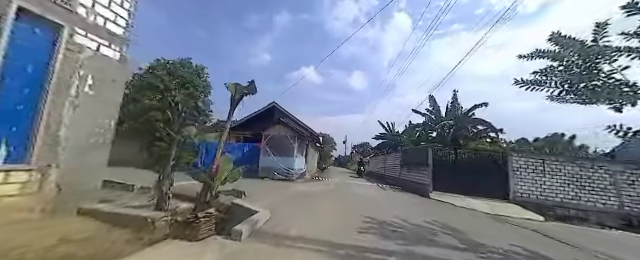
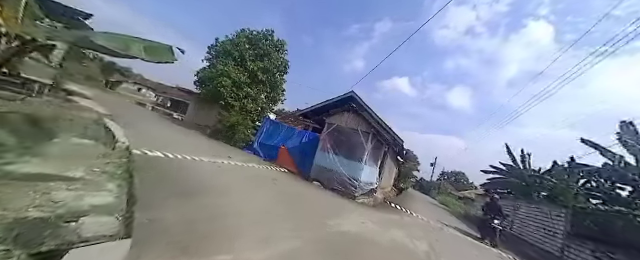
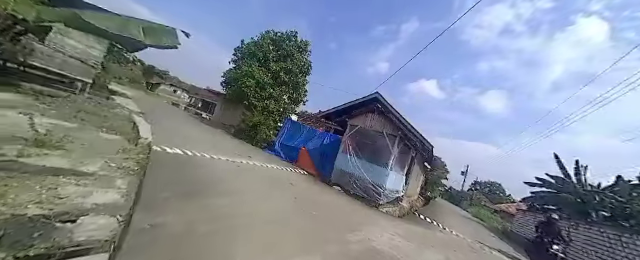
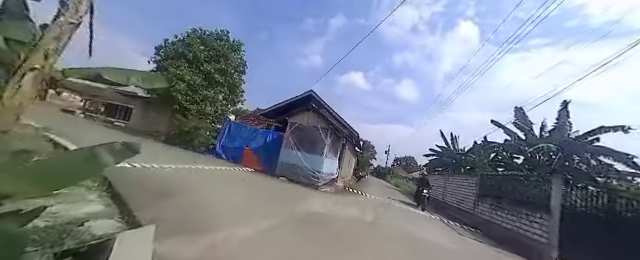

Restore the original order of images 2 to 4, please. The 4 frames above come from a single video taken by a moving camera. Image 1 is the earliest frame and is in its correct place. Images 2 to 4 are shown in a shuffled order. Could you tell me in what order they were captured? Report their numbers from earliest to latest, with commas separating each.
4, 2, 3
